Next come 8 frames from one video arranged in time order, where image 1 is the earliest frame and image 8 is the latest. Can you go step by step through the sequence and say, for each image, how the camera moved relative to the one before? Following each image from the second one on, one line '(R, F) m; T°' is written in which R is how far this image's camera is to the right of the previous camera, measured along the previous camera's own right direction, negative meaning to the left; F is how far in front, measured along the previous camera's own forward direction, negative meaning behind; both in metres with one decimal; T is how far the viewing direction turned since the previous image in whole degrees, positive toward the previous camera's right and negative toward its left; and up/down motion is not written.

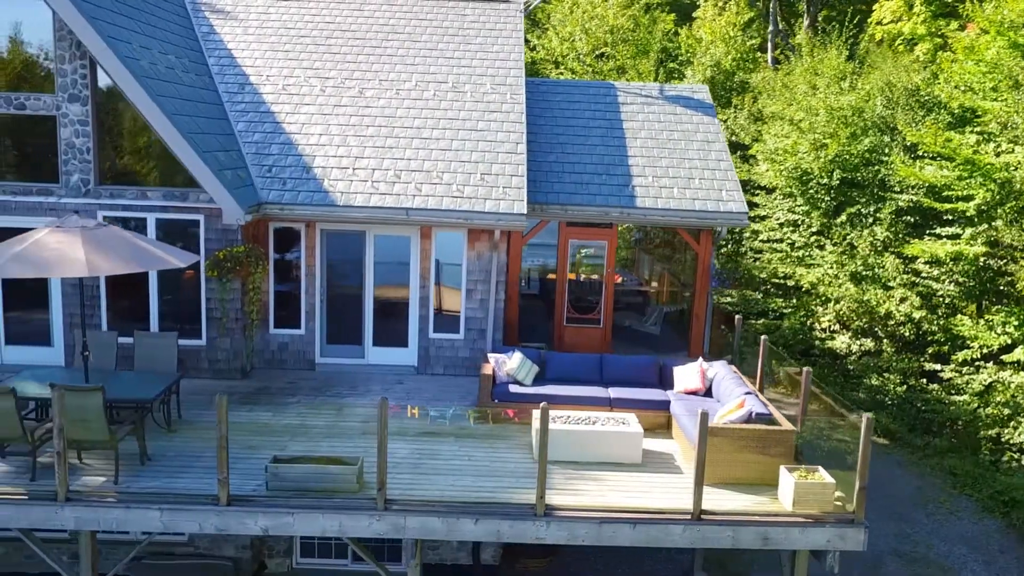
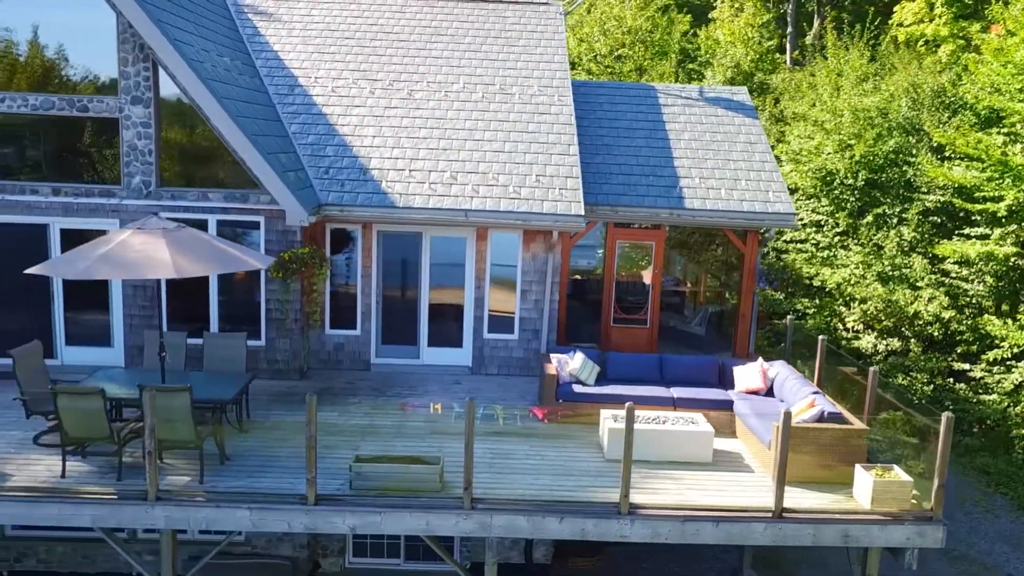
(-0.8, -0.1) m; 0°
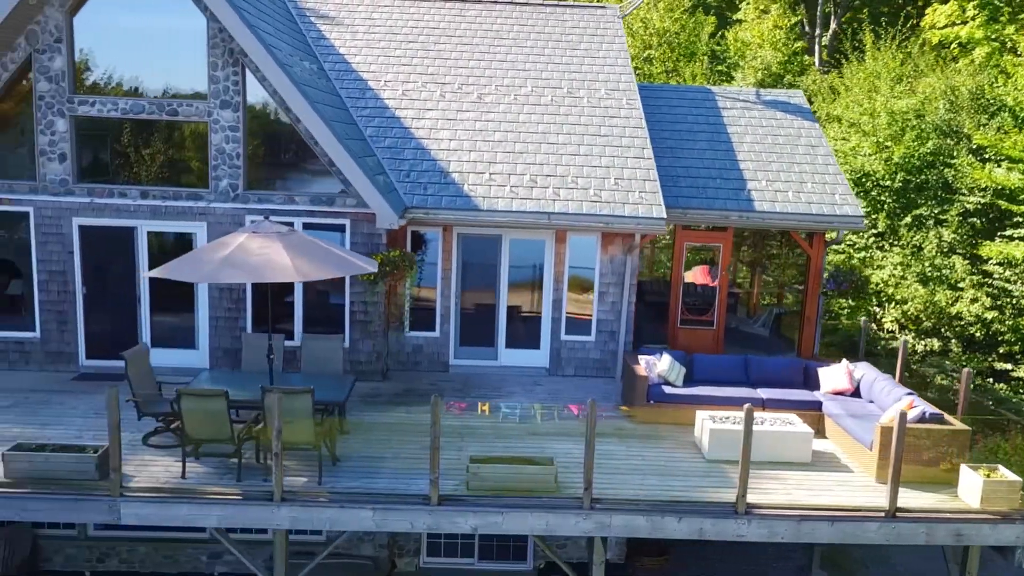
(-1.1, -0.1) m; 0°
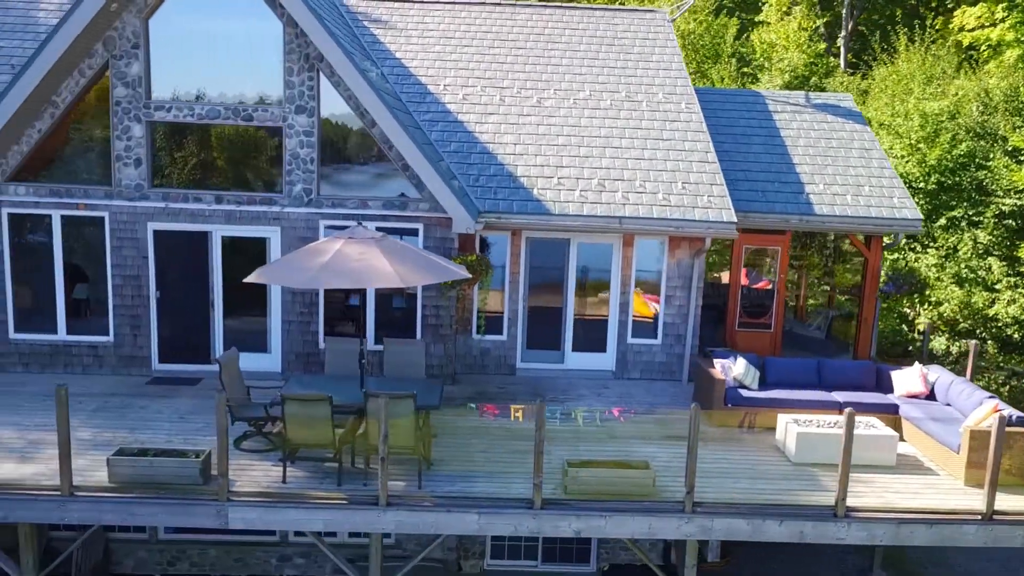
(-1.0, -0.1) m; 0°
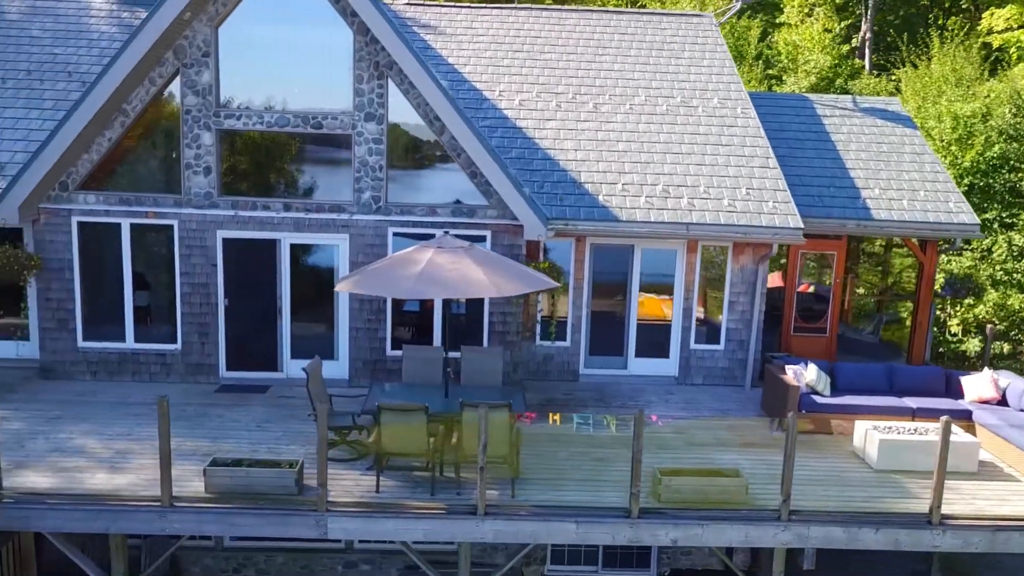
(-0.9, 0.0) m; 0°
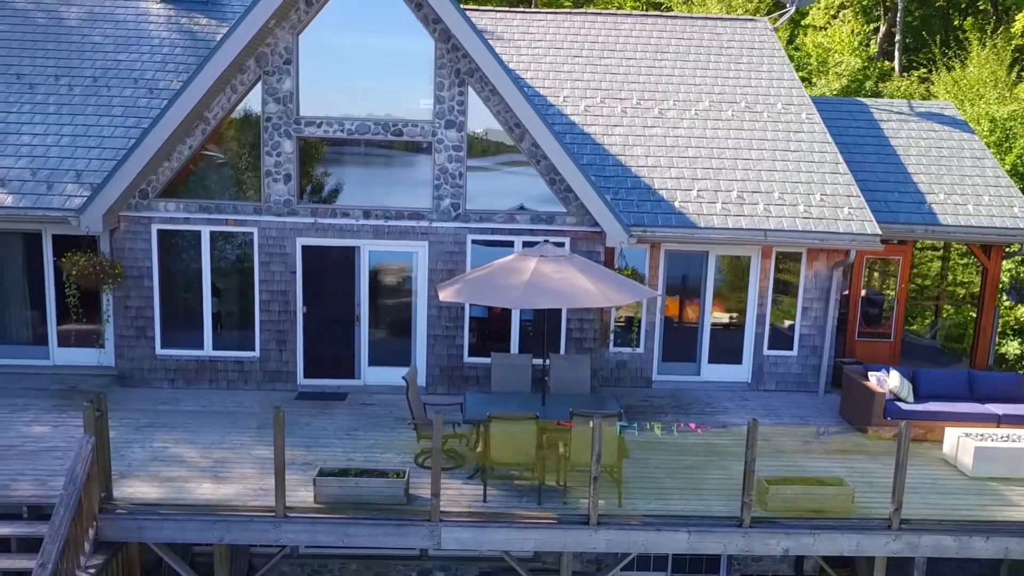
(-1.0, 0.0) m; 0°
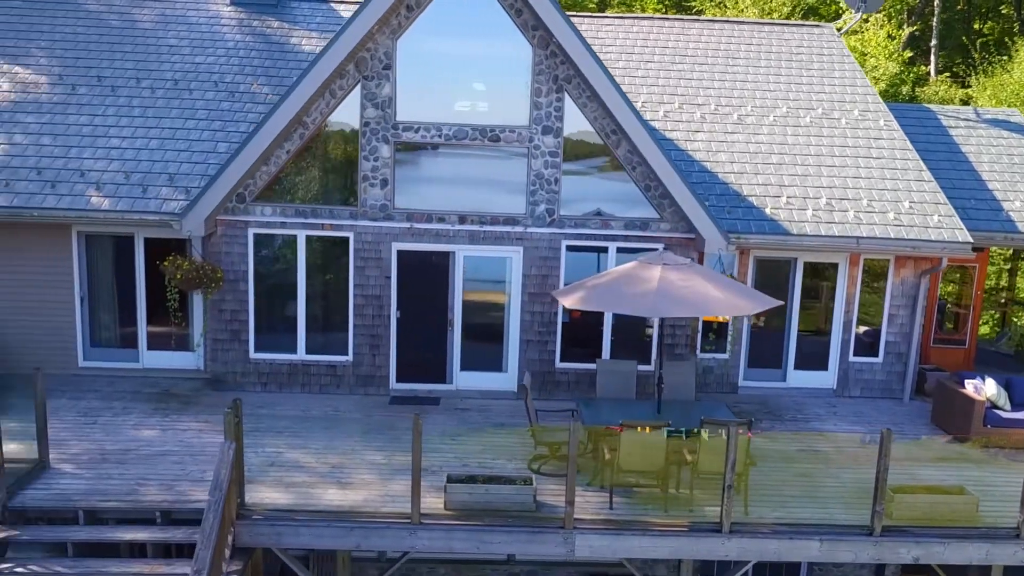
(-1.2, 0.0) m; 0°
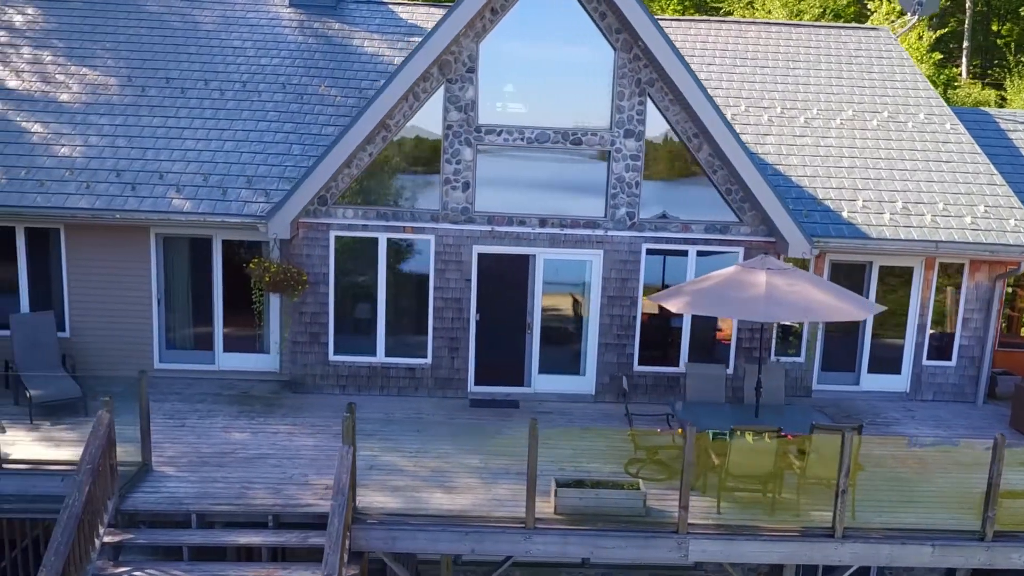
(-1.0, 0.0) m; 0°
